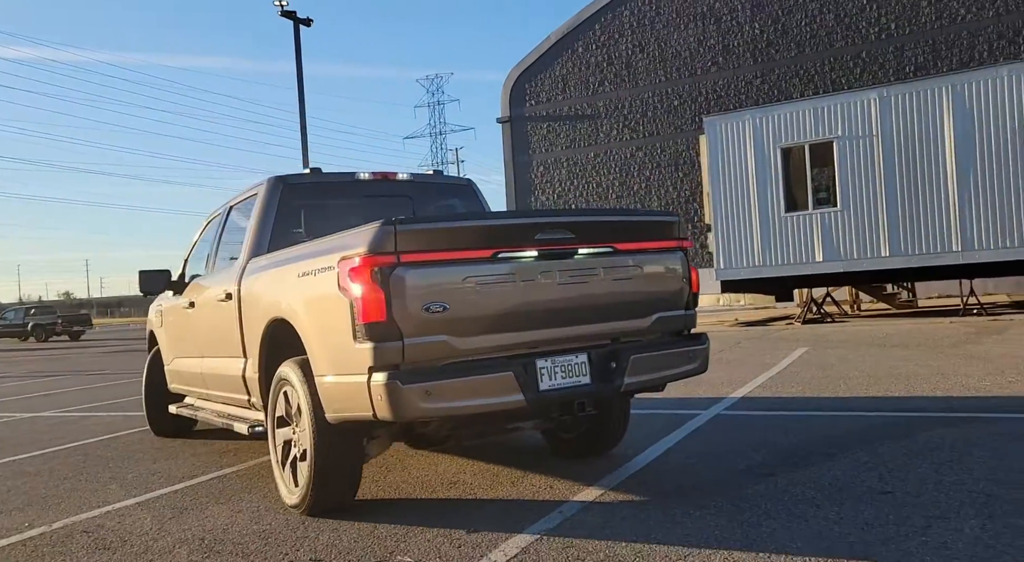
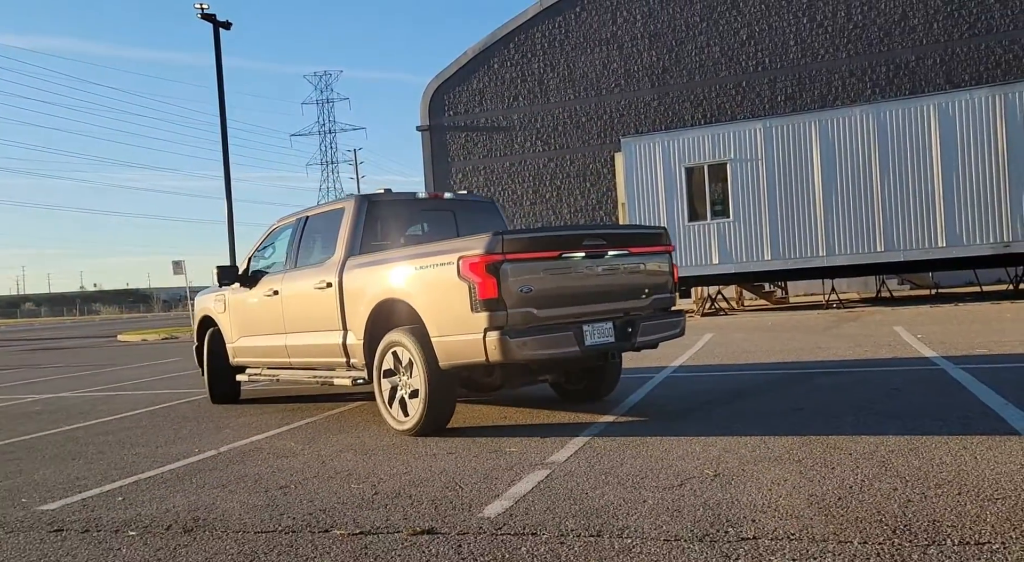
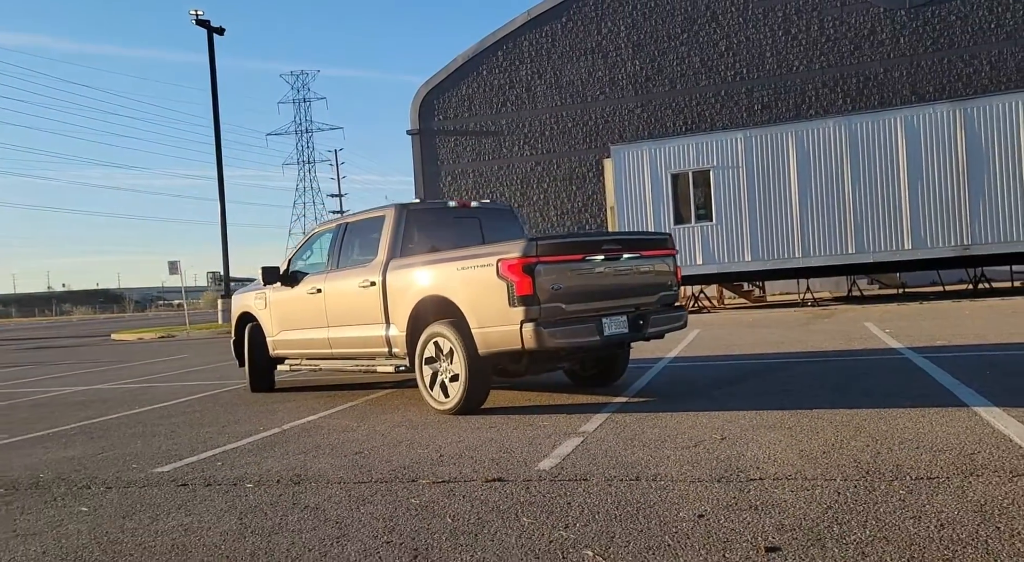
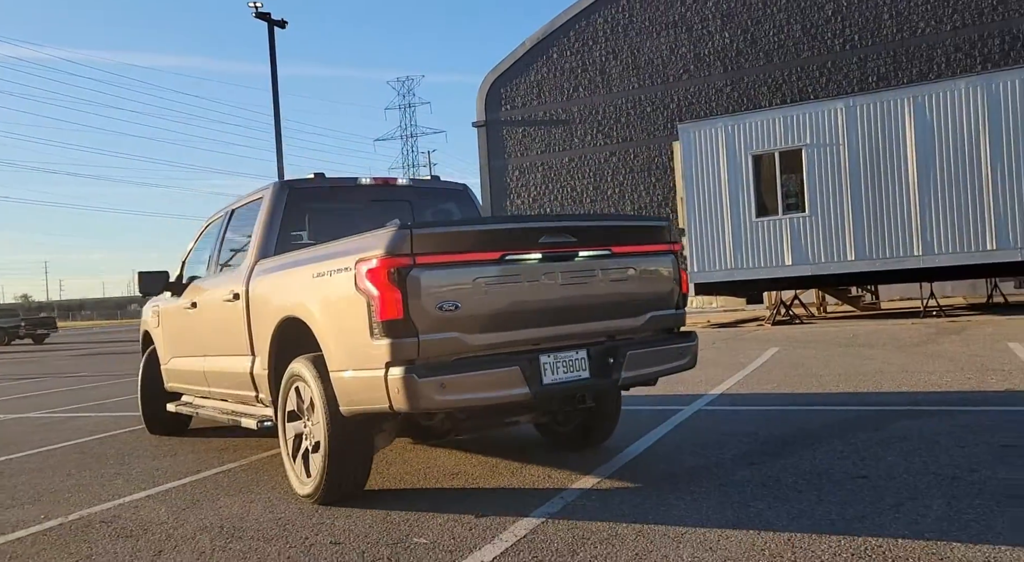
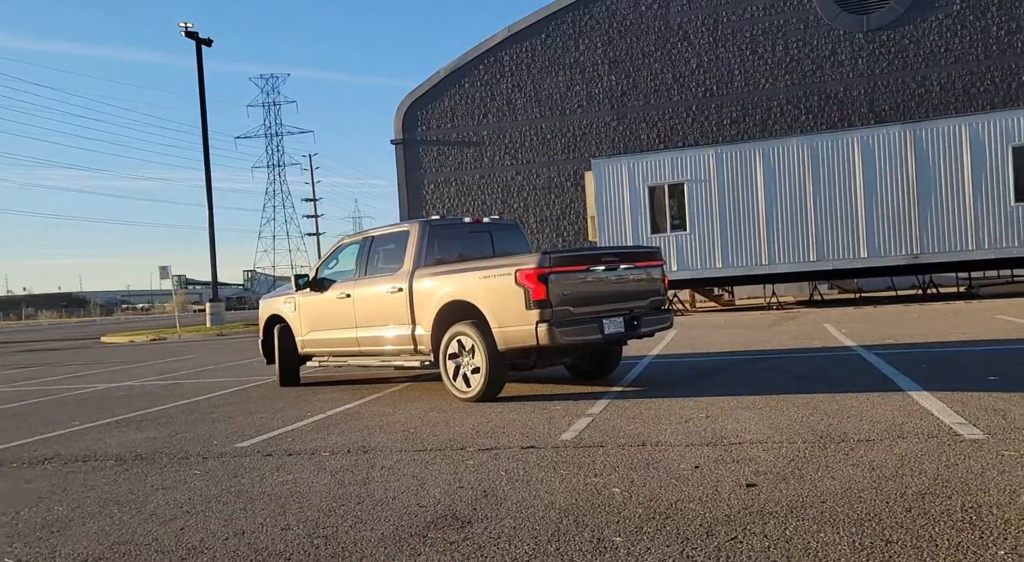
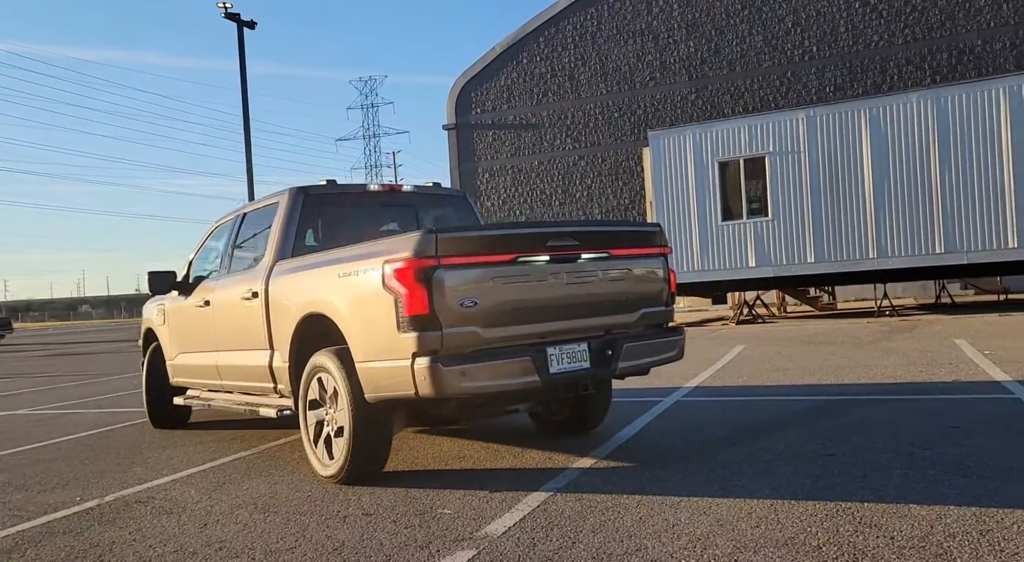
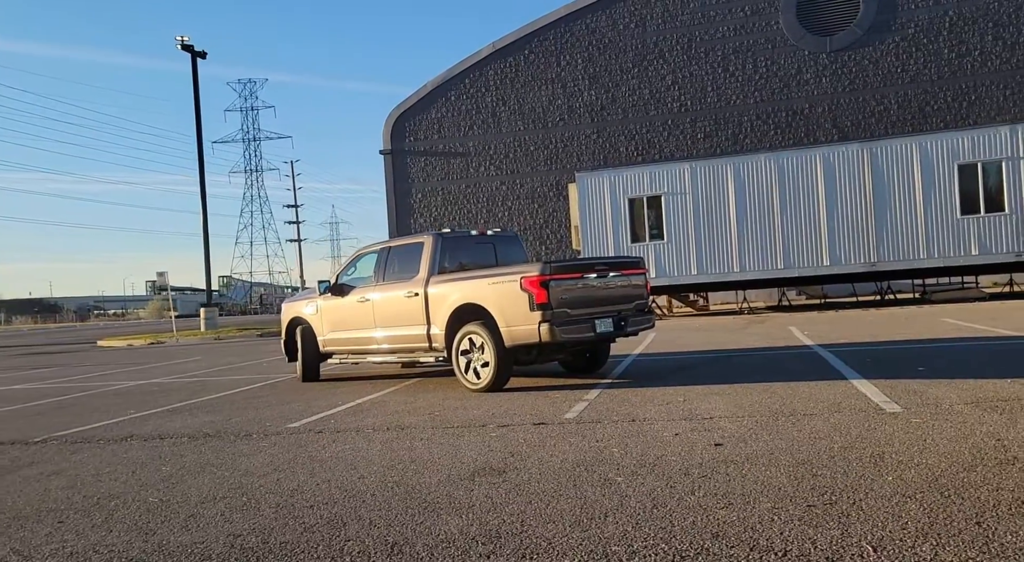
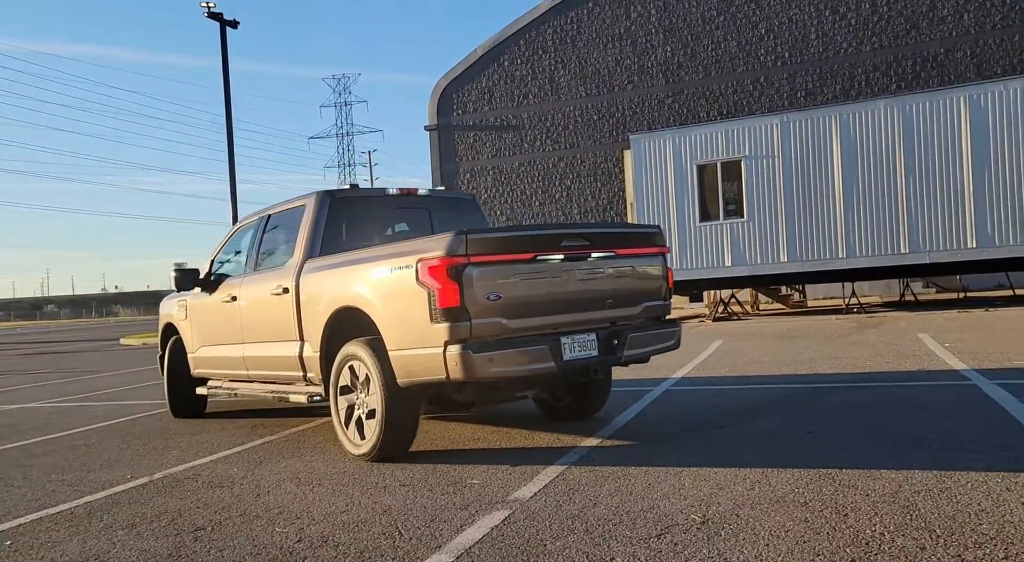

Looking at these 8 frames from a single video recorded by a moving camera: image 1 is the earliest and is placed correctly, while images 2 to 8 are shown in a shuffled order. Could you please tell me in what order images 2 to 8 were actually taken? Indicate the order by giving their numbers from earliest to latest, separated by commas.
4, 6, 8, 2, 3, 5, 7
